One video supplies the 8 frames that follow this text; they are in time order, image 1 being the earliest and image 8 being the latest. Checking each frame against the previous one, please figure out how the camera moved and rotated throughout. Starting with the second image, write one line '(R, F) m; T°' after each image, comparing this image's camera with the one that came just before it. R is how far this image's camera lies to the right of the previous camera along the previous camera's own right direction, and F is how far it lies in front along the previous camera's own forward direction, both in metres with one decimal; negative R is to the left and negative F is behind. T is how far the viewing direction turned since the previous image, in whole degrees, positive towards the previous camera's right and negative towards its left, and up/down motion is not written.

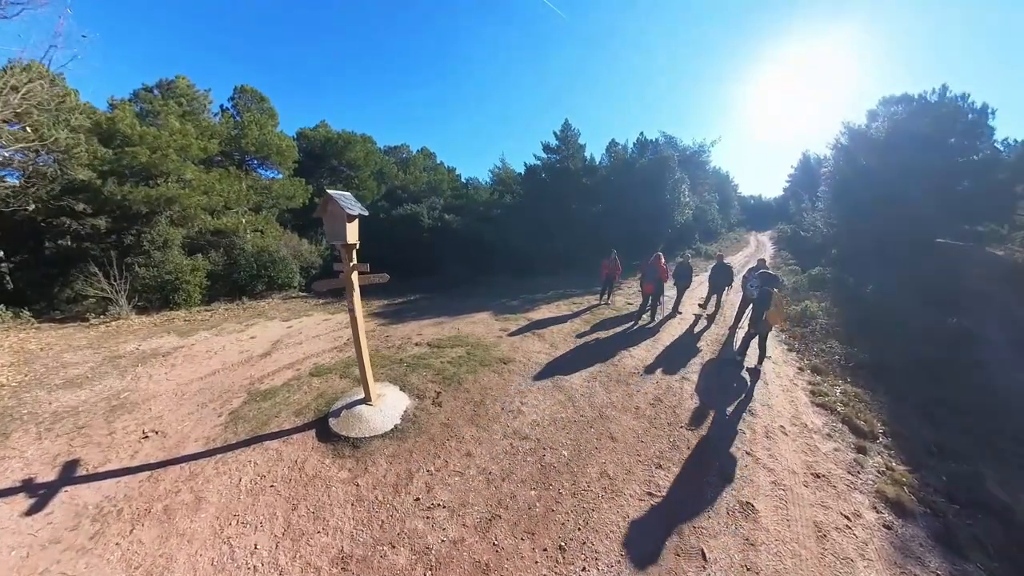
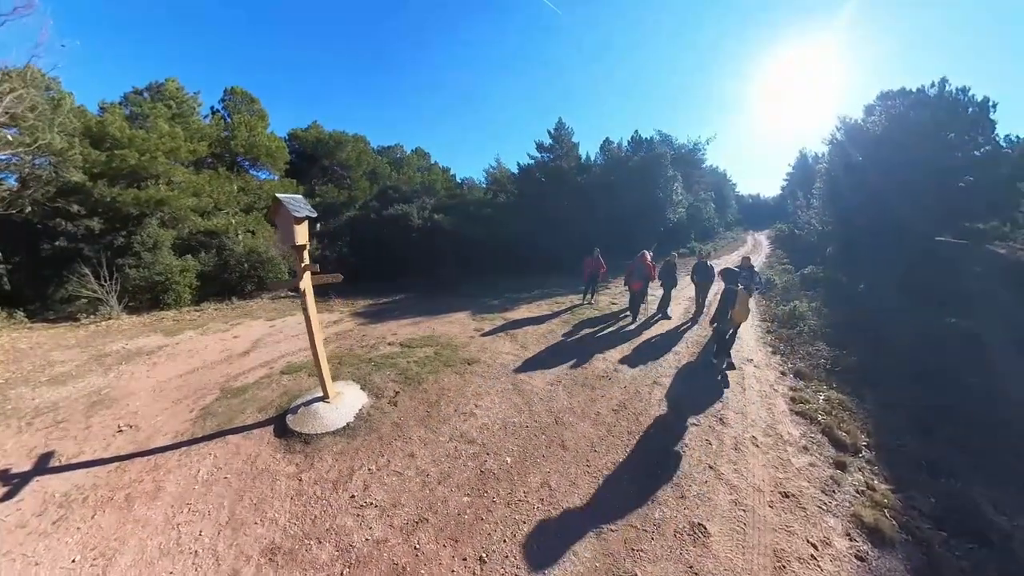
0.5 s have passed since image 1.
(+0.9, 0.0) m; -1°
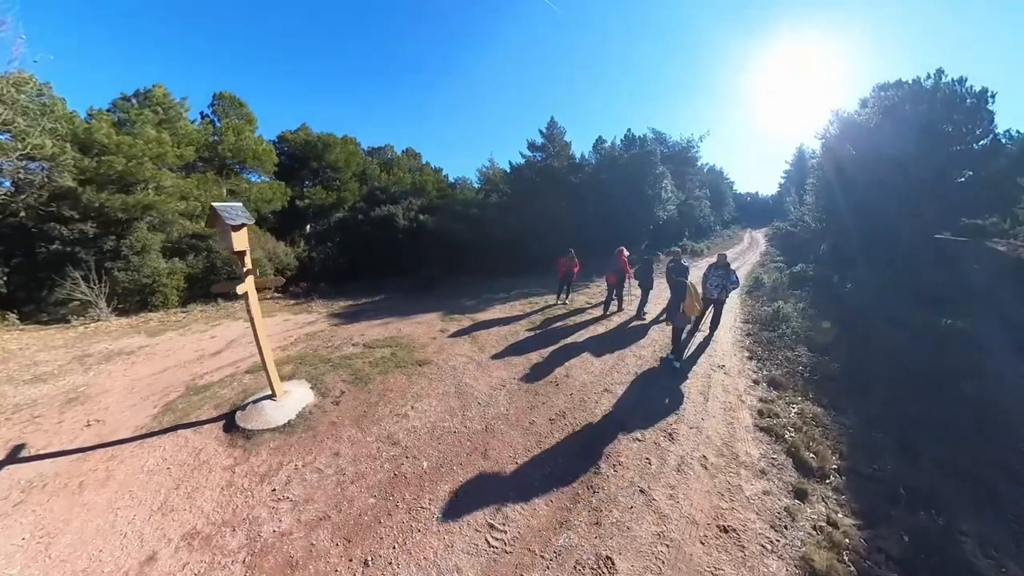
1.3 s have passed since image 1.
(+1.2, 0.0) m; -1°
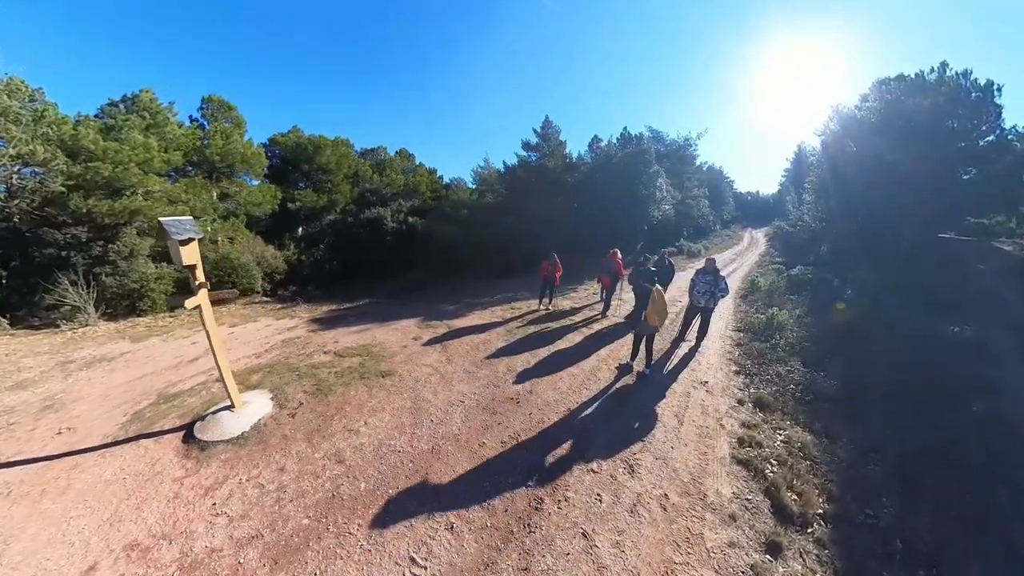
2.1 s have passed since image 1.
(+0.9, +0.2) m; -1°
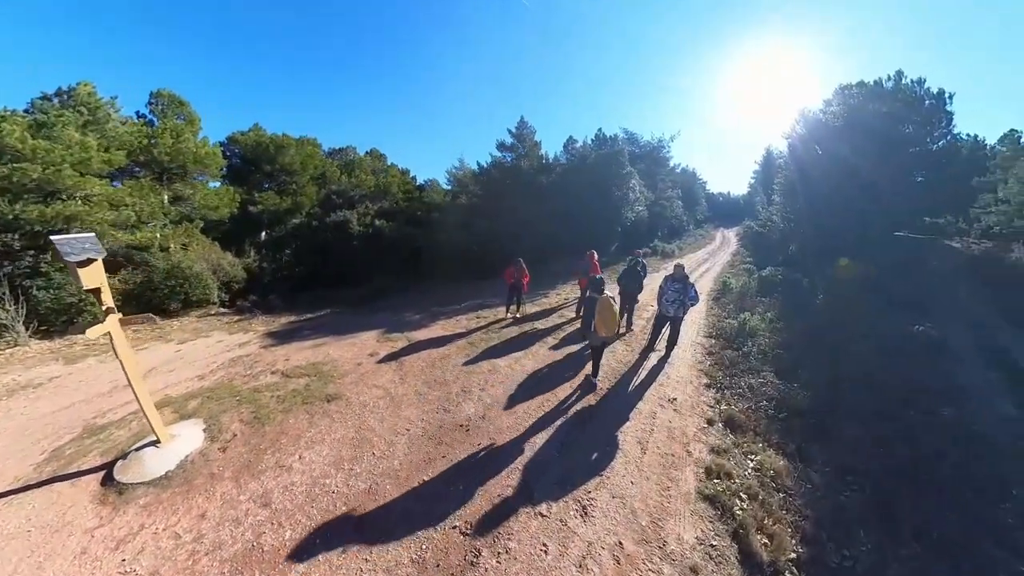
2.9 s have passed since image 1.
(+0.5, +0.4) m; +3°
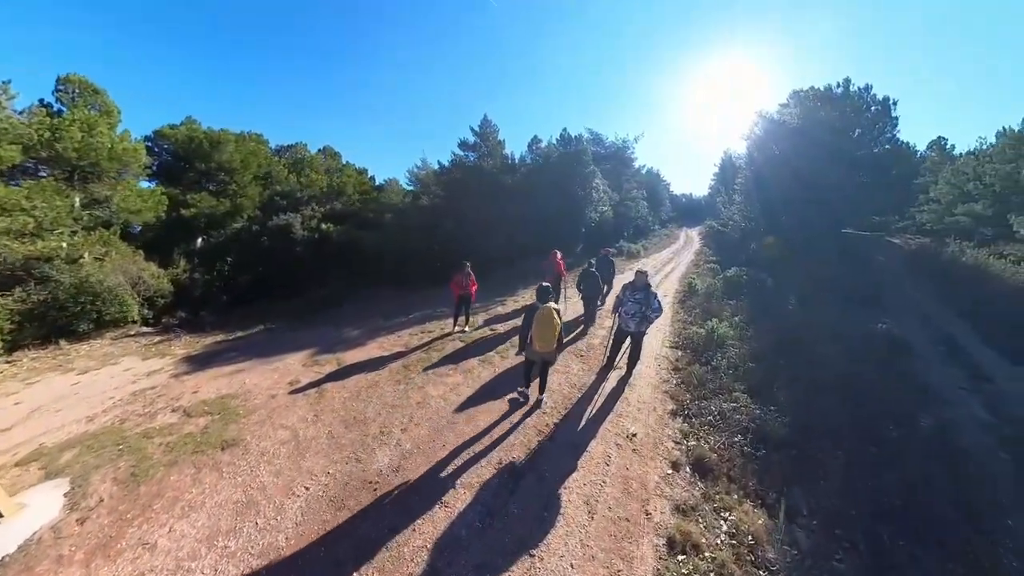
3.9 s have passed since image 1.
(+0.8, +0.7) m; +4°
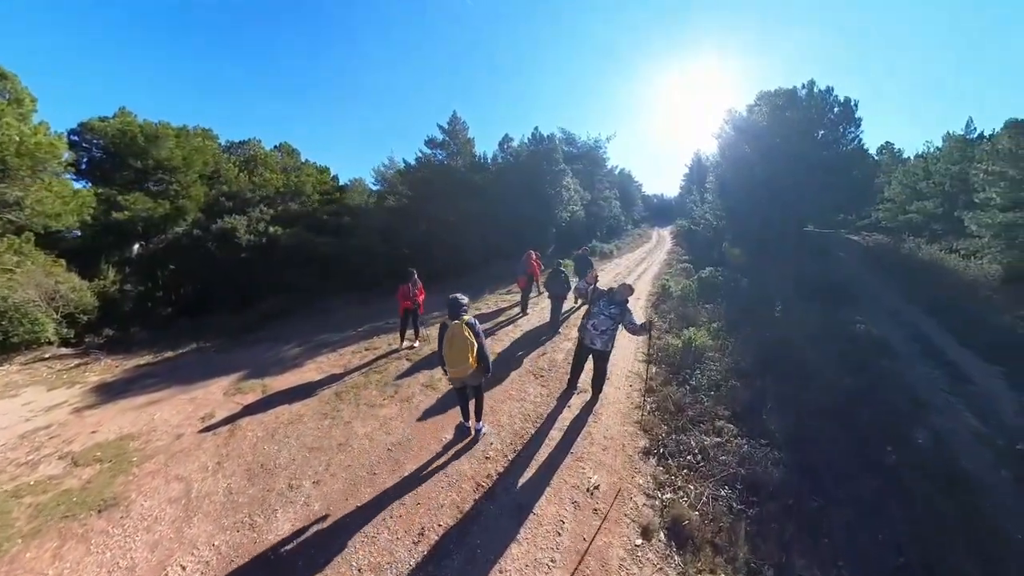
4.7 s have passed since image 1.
(+0.6, +0.7) m; +3°
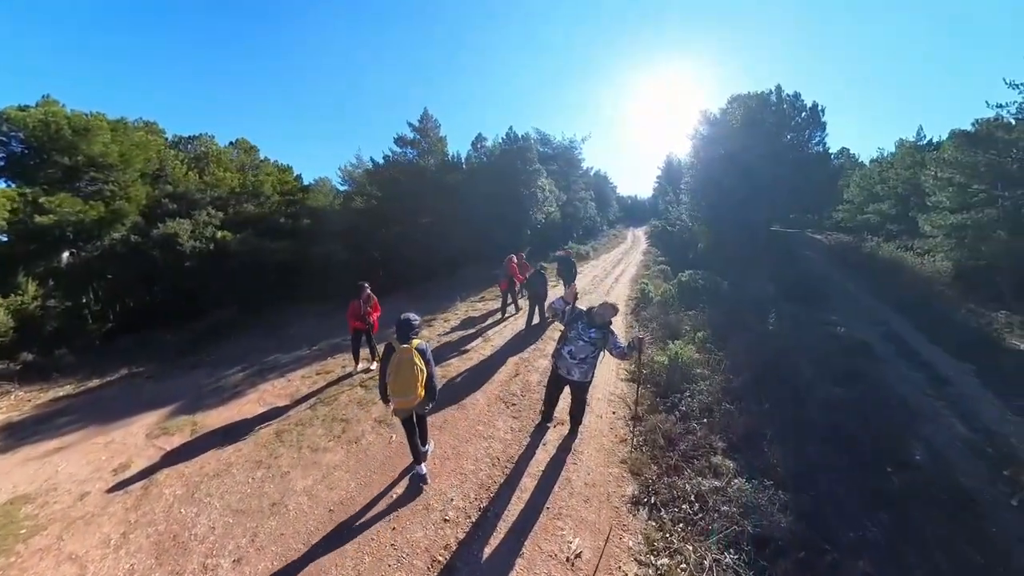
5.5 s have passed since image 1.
(+0.1, +0.7) m; +4°
